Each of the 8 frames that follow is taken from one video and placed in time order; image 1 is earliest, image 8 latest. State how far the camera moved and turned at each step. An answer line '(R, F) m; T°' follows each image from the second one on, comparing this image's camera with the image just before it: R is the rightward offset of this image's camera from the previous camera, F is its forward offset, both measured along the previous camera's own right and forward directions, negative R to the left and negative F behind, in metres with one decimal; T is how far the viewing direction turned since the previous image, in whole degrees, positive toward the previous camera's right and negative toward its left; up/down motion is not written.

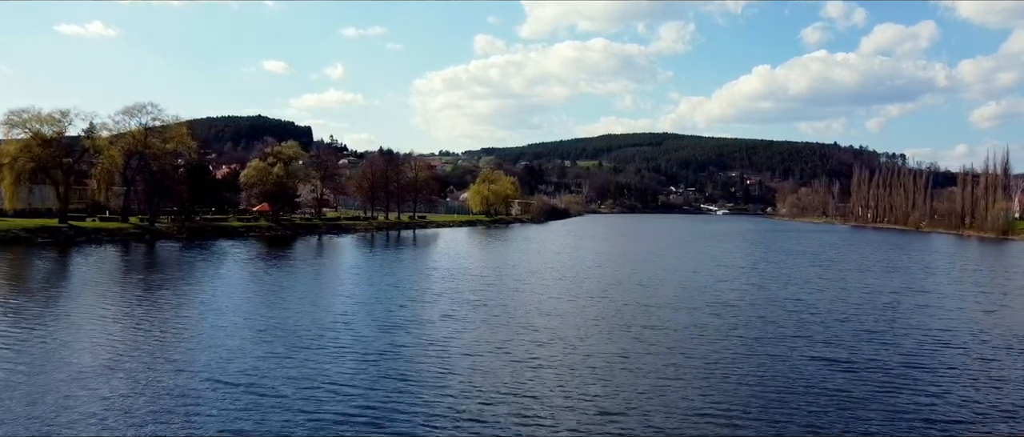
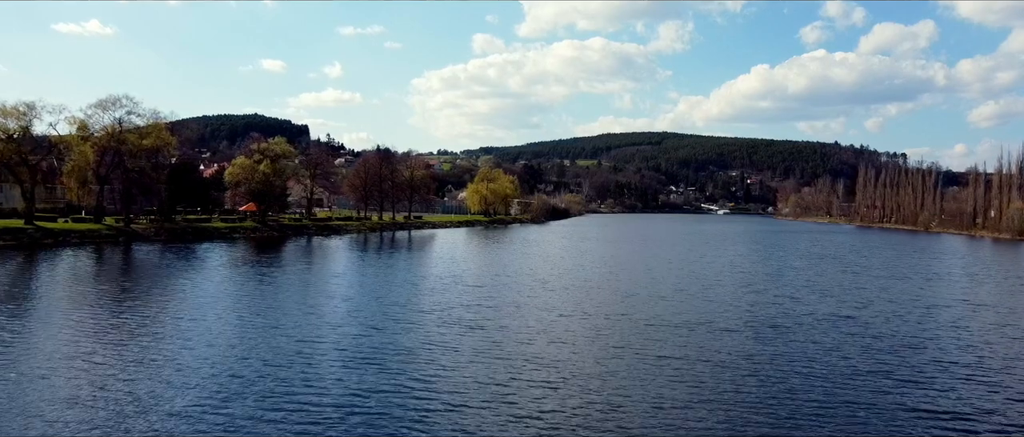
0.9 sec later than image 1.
(-0.1, +3.2) m; 0°
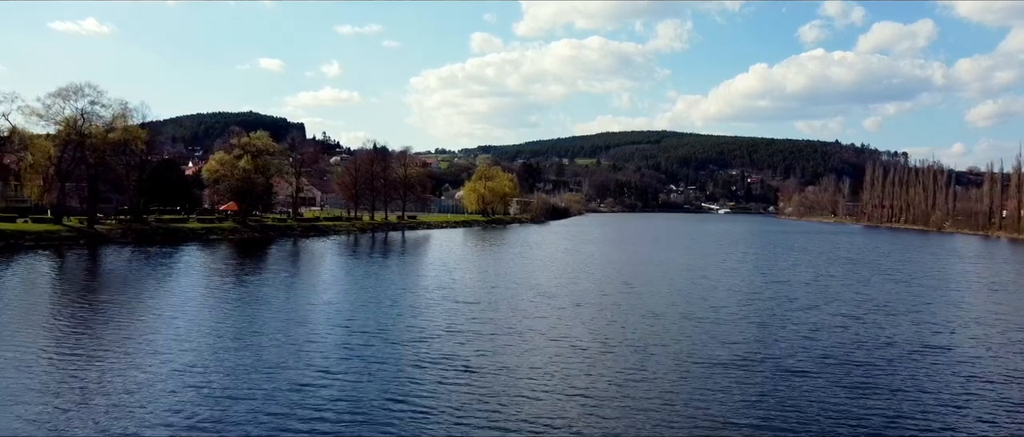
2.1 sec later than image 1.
(-0.1, +4.1) m; 0°
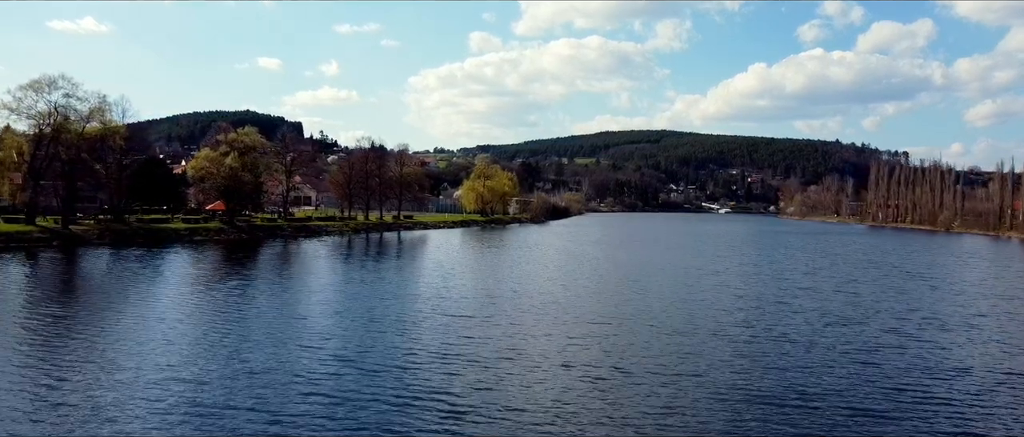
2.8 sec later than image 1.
(-0.1, +2.5) m; 0°
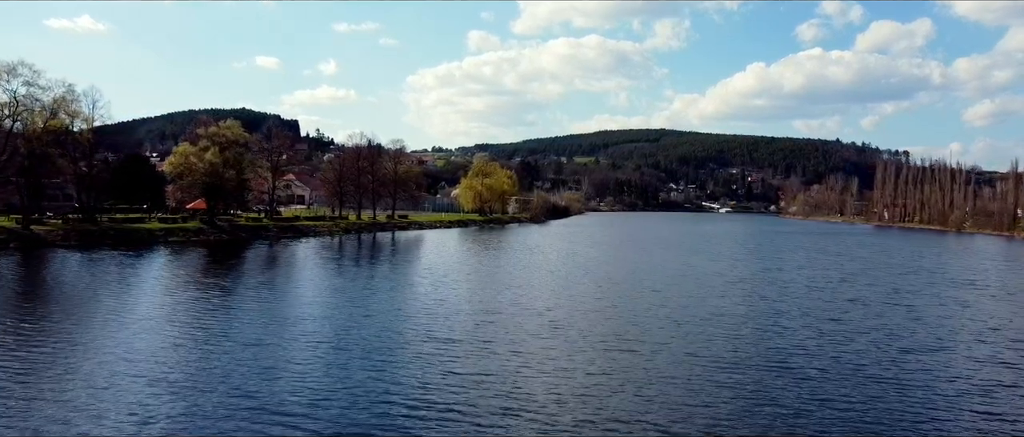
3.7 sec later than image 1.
(-0.1, +3.3) m; 0°
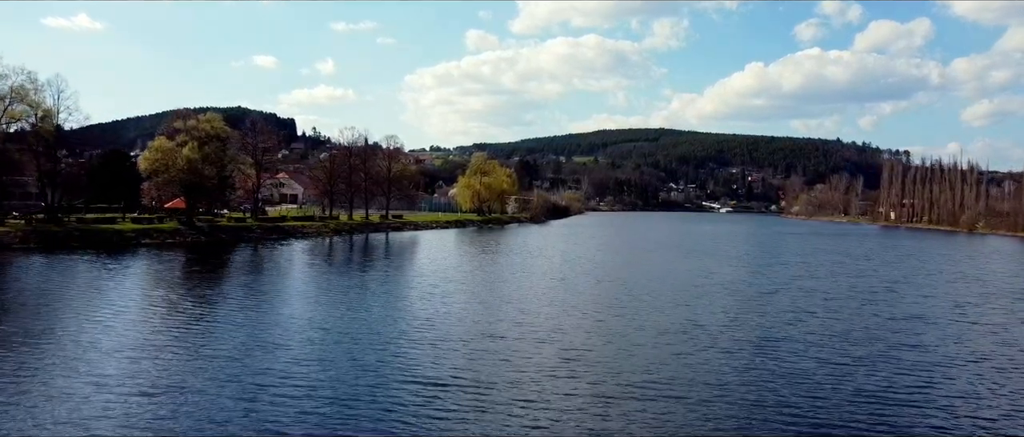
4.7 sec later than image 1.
(-0.2, +3.3) m; 0°
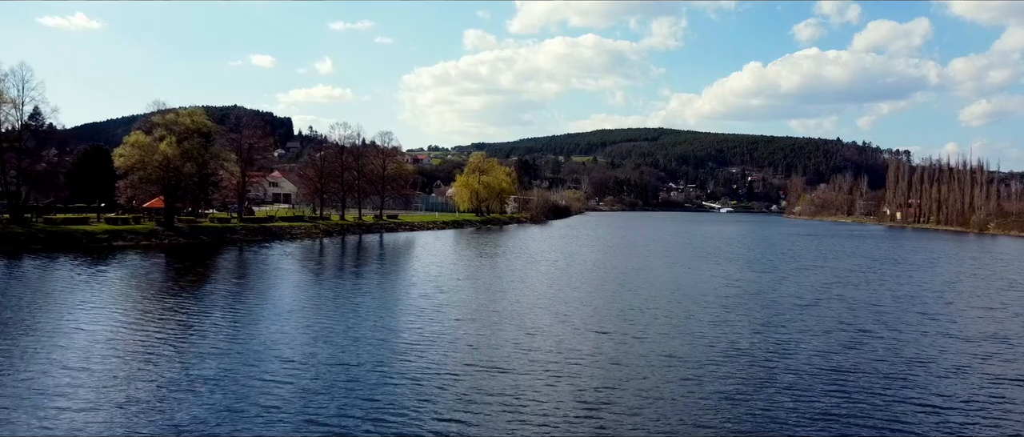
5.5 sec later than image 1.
(-0.2, +2.9) m; 0°
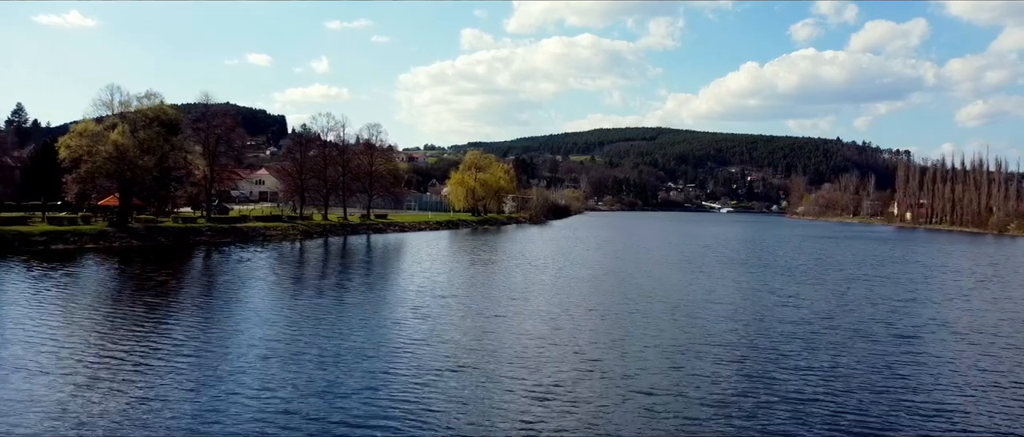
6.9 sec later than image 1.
(-0.2, +5.0) m; 0°
